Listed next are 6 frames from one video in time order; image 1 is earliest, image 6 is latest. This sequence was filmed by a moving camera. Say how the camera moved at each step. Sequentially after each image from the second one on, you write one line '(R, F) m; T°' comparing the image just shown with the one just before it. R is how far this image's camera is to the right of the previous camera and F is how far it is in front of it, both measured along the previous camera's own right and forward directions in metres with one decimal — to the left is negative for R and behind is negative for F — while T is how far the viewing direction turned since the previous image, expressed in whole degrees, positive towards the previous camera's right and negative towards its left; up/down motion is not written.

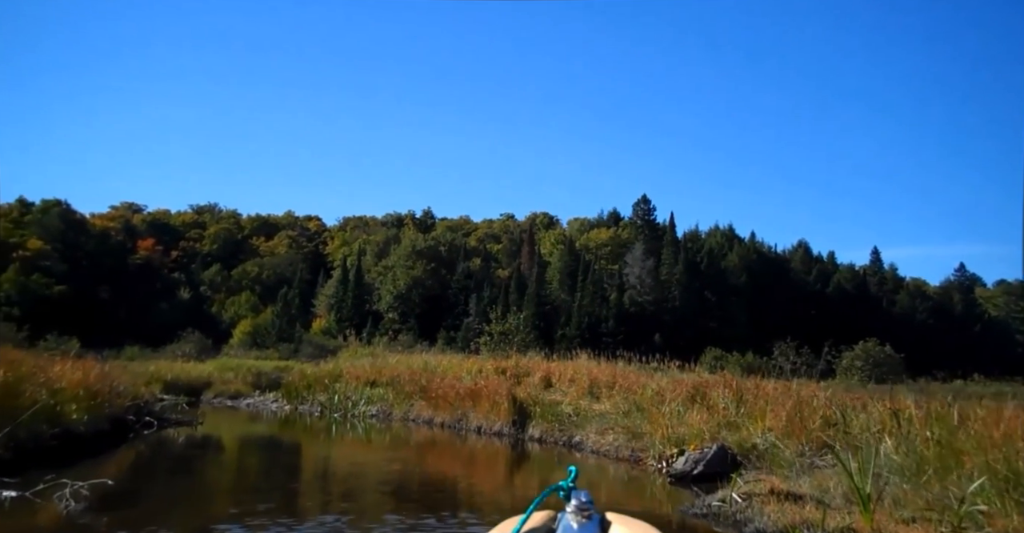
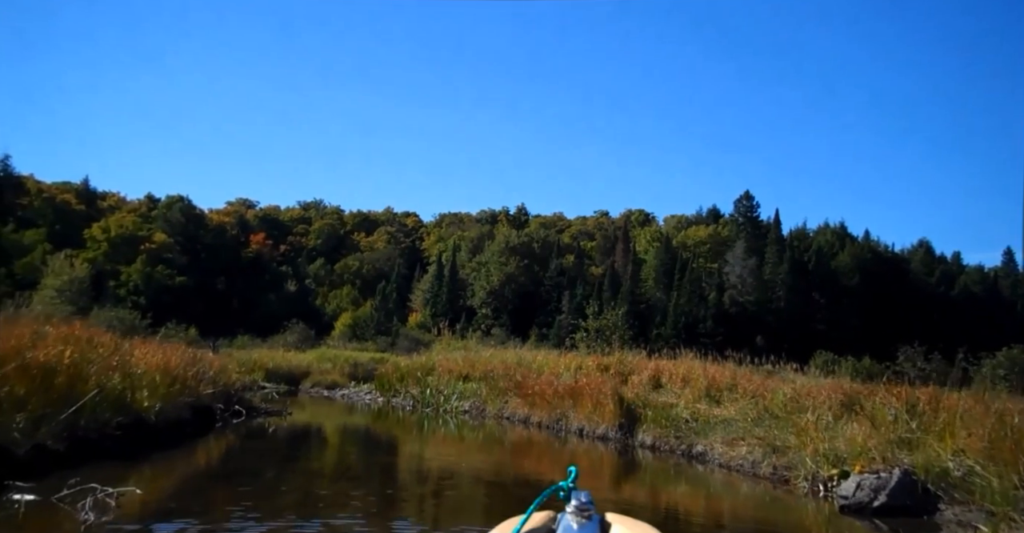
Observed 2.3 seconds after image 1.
(-0.2, +1.0) m; -5°
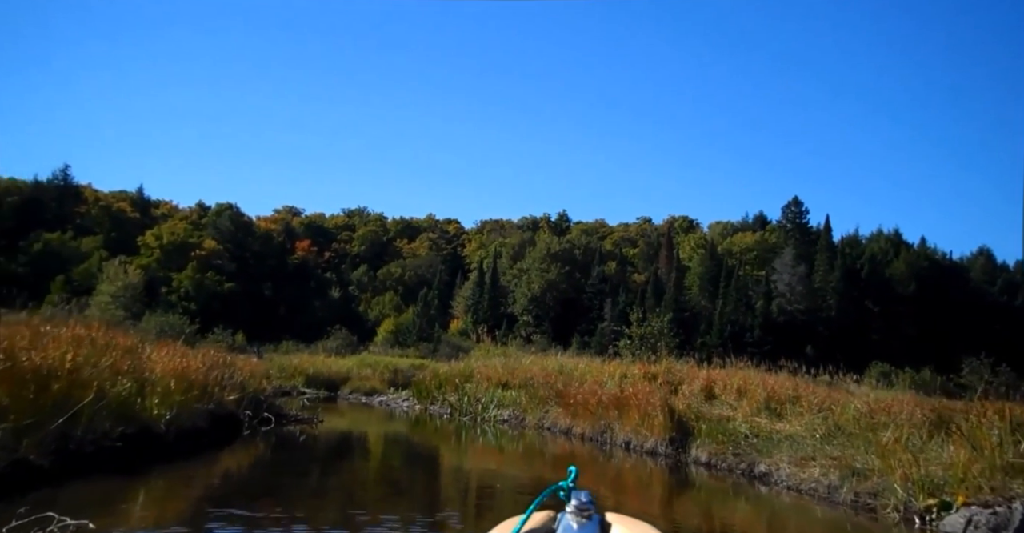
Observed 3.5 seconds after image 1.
(0.0, +0.6) m; -2°
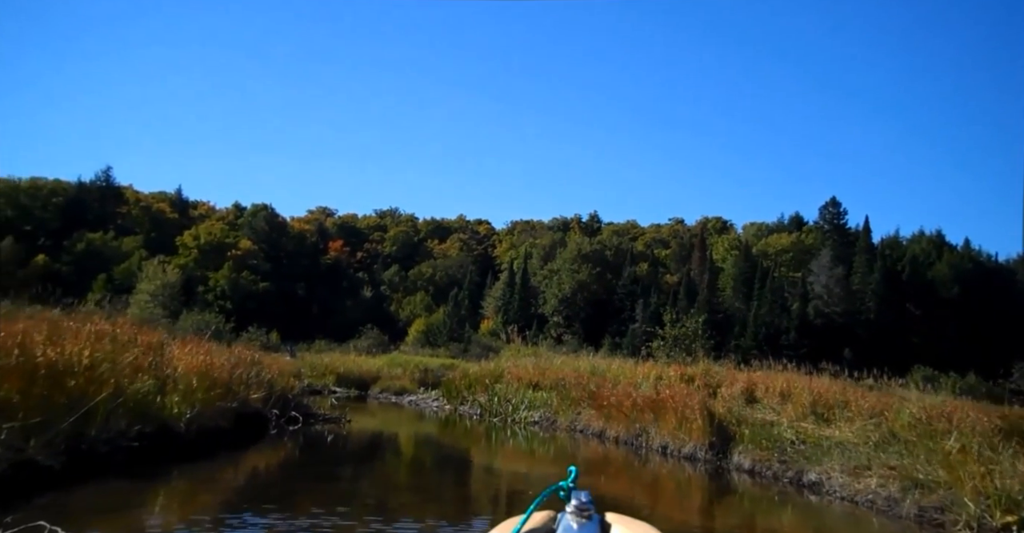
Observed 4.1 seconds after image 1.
(0.0, +0.3) m; -2°
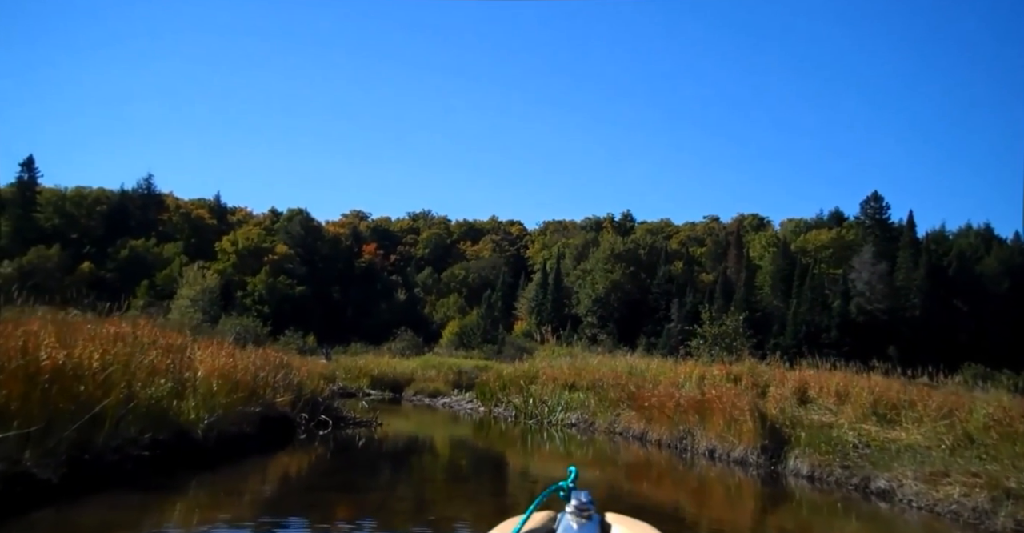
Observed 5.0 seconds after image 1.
(0.0, +0.4) m; -2°
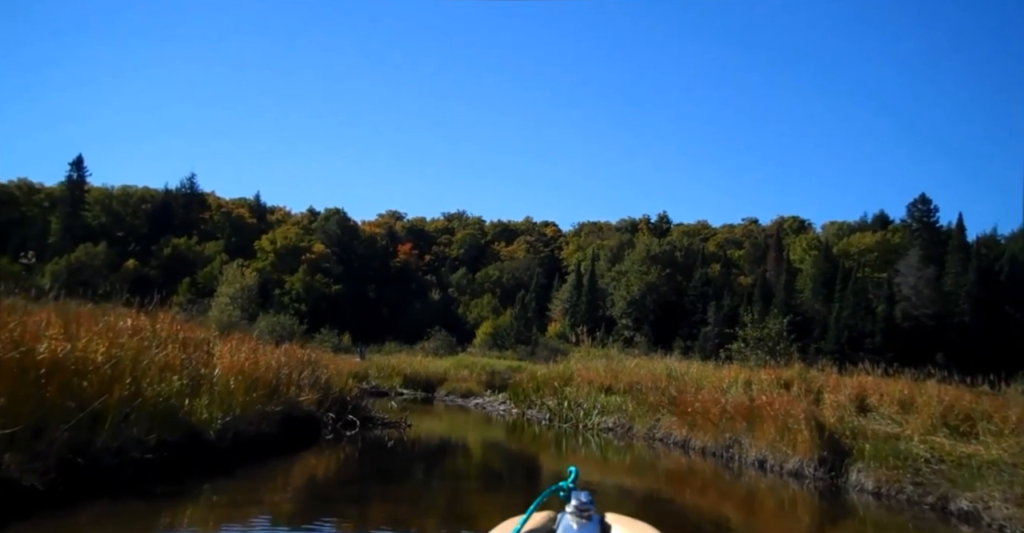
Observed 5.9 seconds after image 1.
(0.0, +0.5) m; -2°
